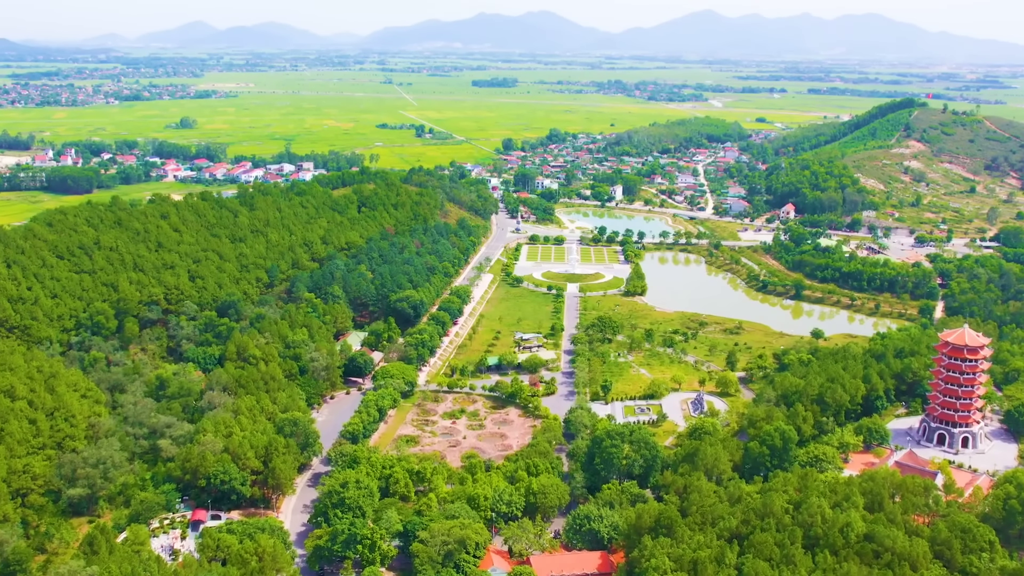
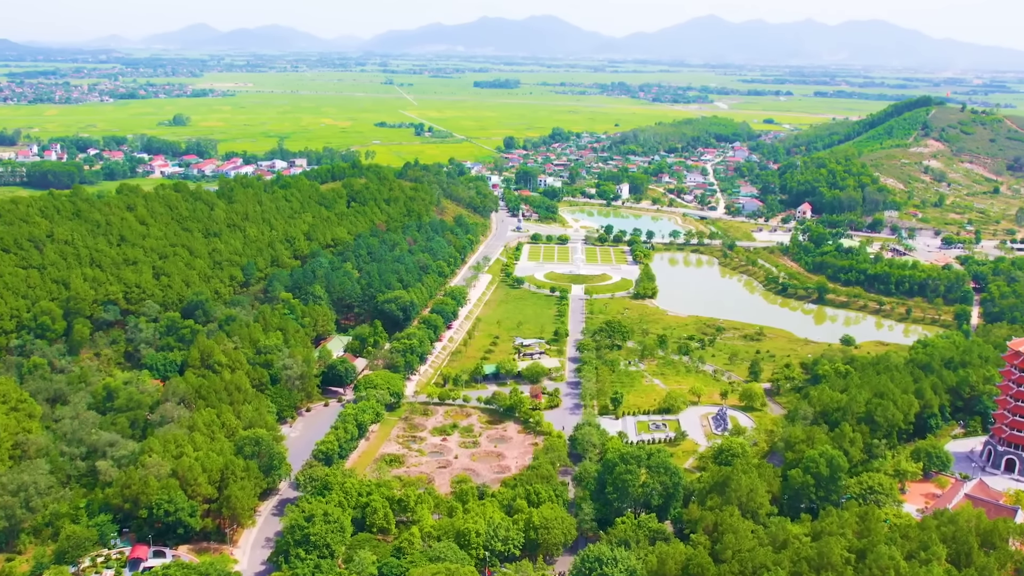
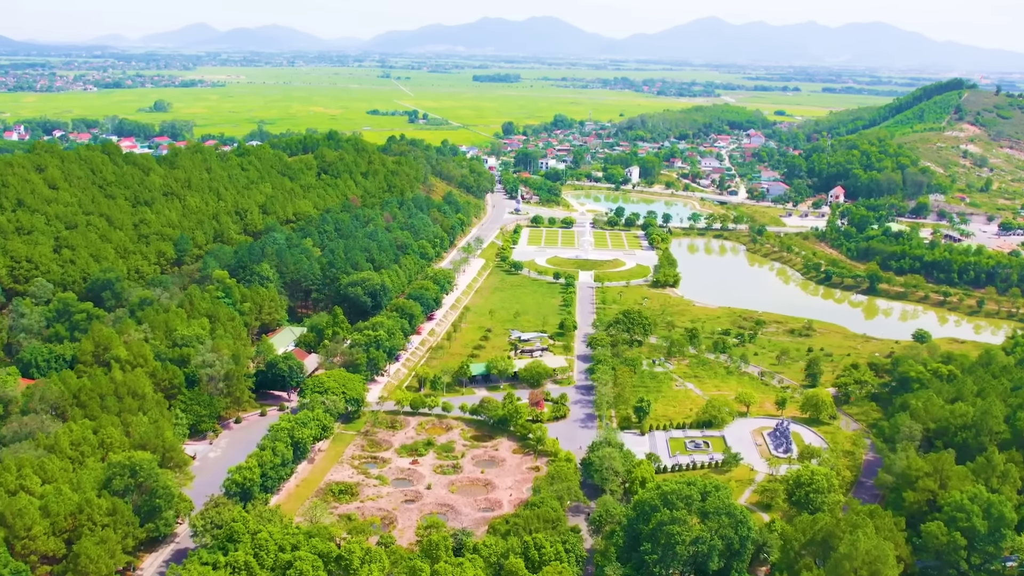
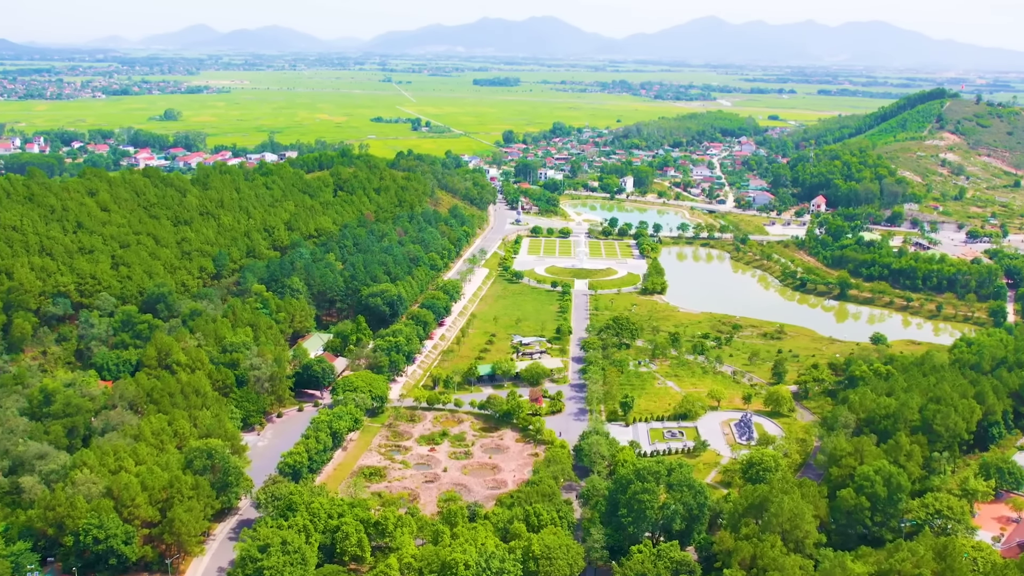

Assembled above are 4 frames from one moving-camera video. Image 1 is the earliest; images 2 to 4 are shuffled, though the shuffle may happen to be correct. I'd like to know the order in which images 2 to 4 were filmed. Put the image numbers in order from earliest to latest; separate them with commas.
2, 4, 3
